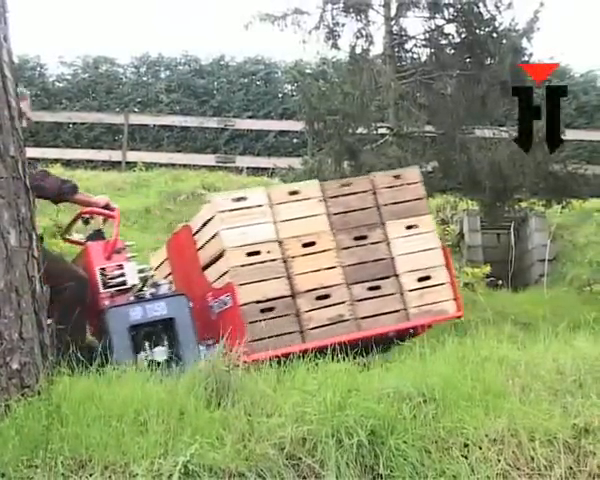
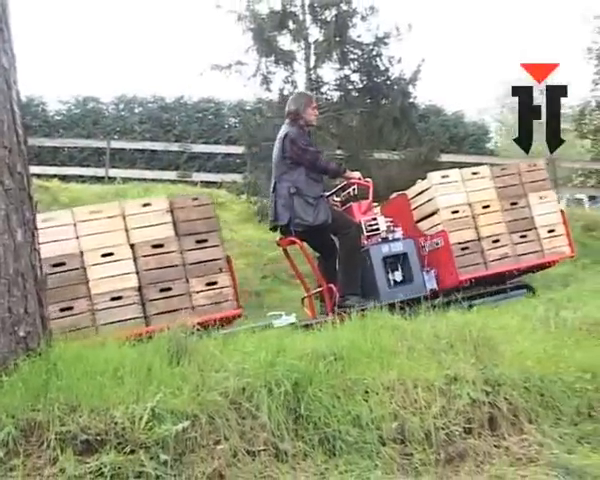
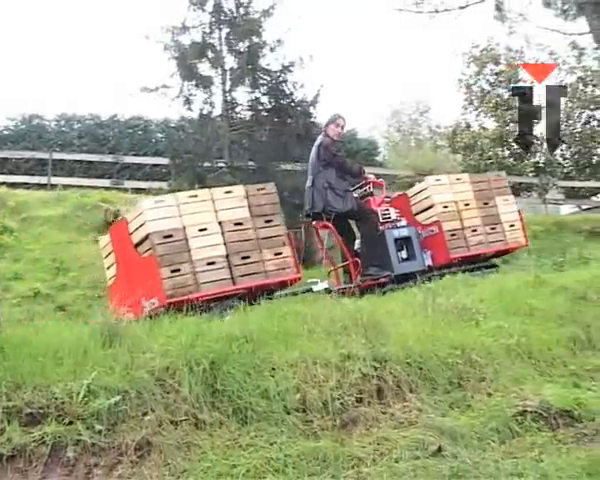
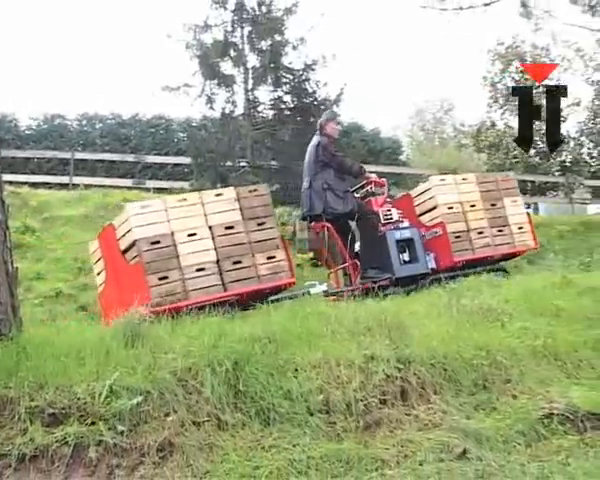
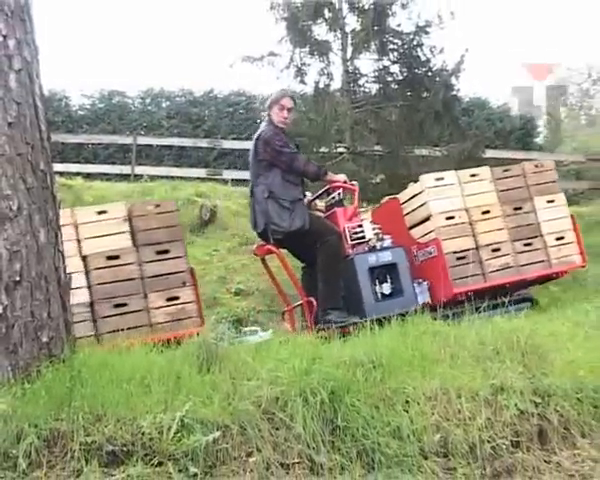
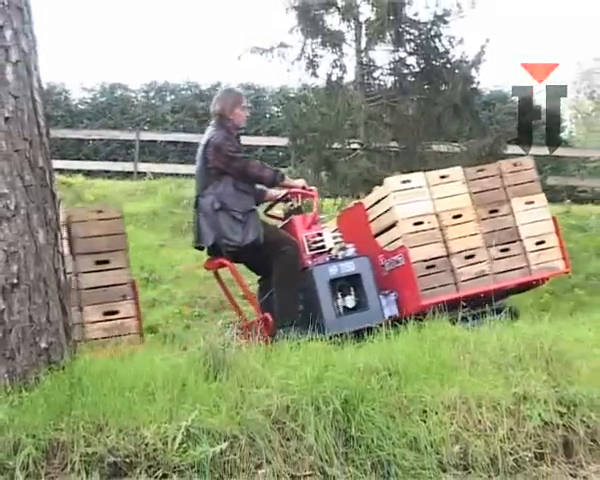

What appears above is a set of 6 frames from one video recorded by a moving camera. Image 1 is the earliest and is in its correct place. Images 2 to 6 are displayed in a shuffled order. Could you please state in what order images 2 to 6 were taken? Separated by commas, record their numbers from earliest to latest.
6, 5, 2, 4, 3
